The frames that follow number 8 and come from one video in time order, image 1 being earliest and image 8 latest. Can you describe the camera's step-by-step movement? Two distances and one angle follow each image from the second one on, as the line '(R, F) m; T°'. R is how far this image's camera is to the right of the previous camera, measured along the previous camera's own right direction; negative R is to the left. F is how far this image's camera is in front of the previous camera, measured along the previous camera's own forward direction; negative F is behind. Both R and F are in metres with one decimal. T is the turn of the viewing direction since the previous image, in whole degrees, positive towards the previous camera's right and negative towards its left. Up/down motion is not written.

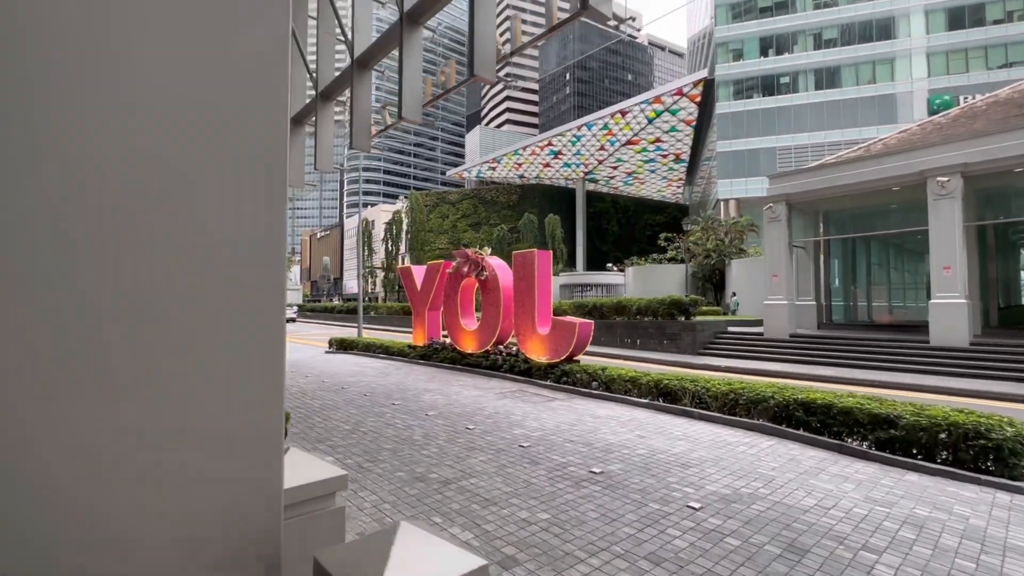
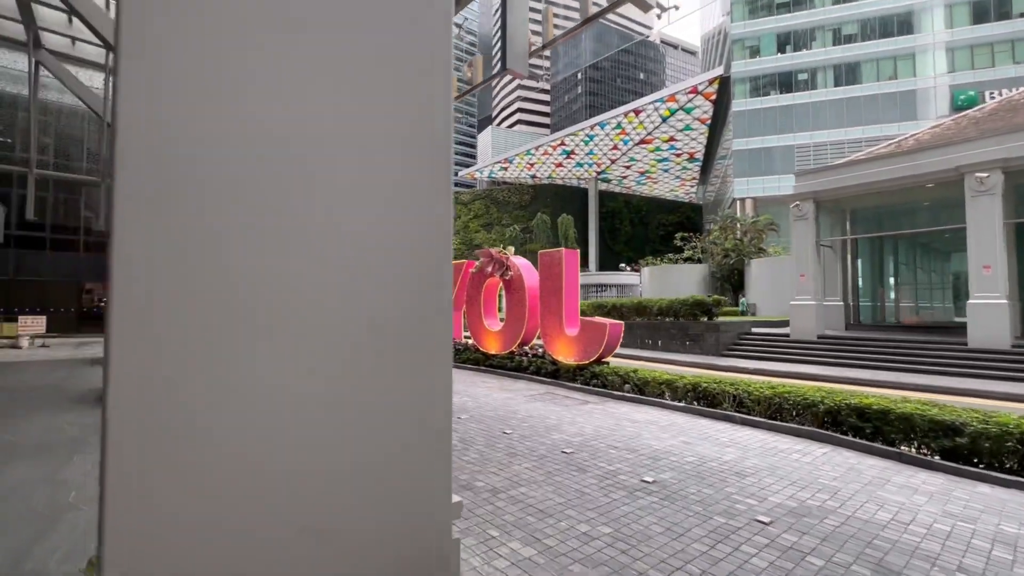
(-0.4, +0.2) m; -1°
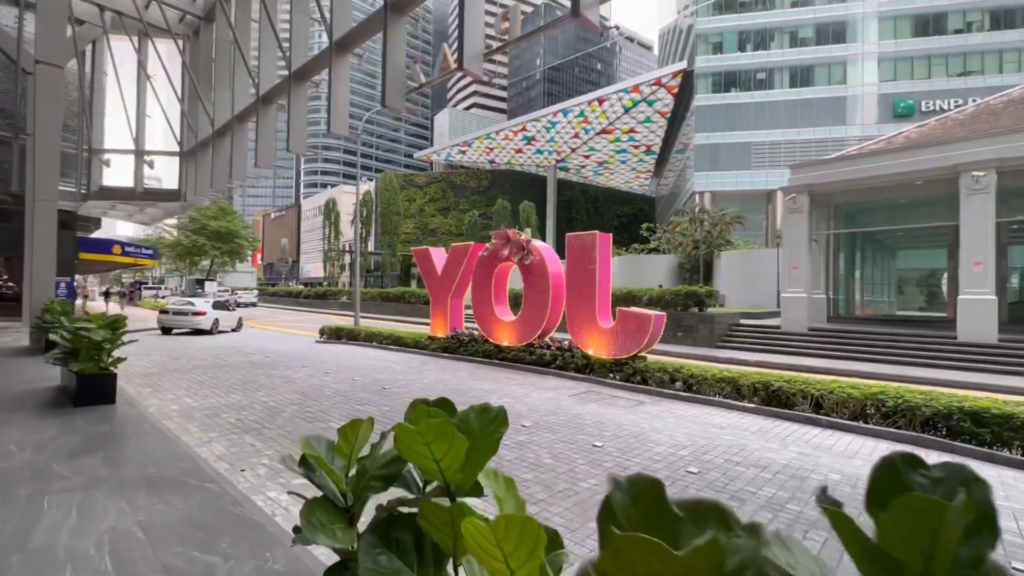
(-1.6, +1.2) m; +6°
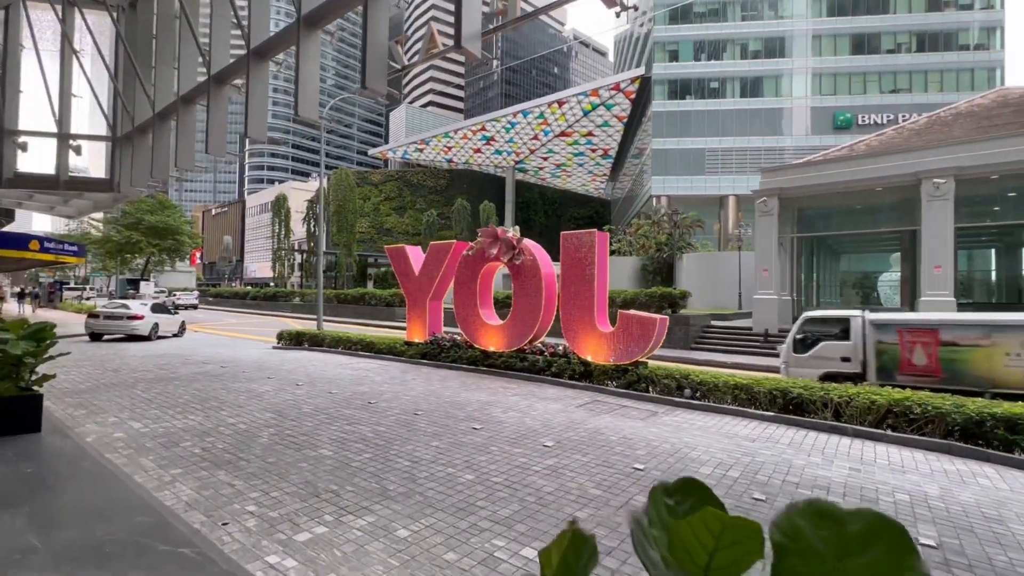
(-0.8, +0.8) m; +6°
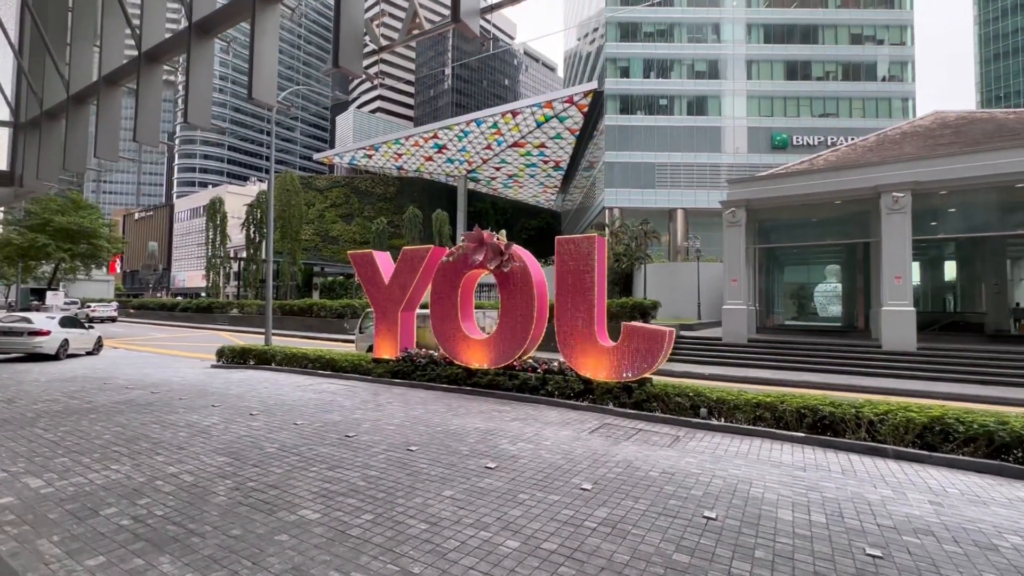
(-0.8, +1.0) m; +6°
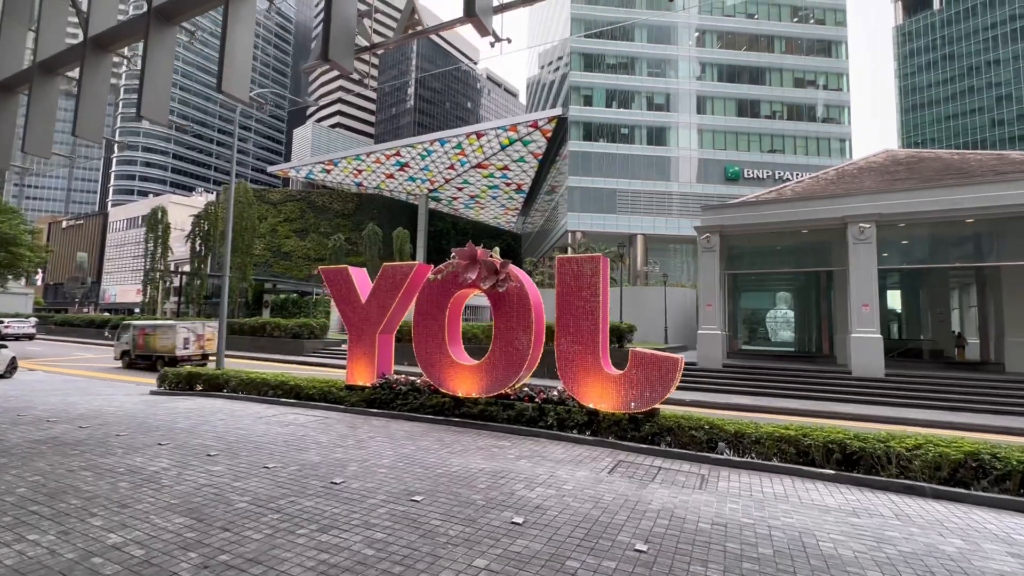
(-0.7, +0.7) m; +5°
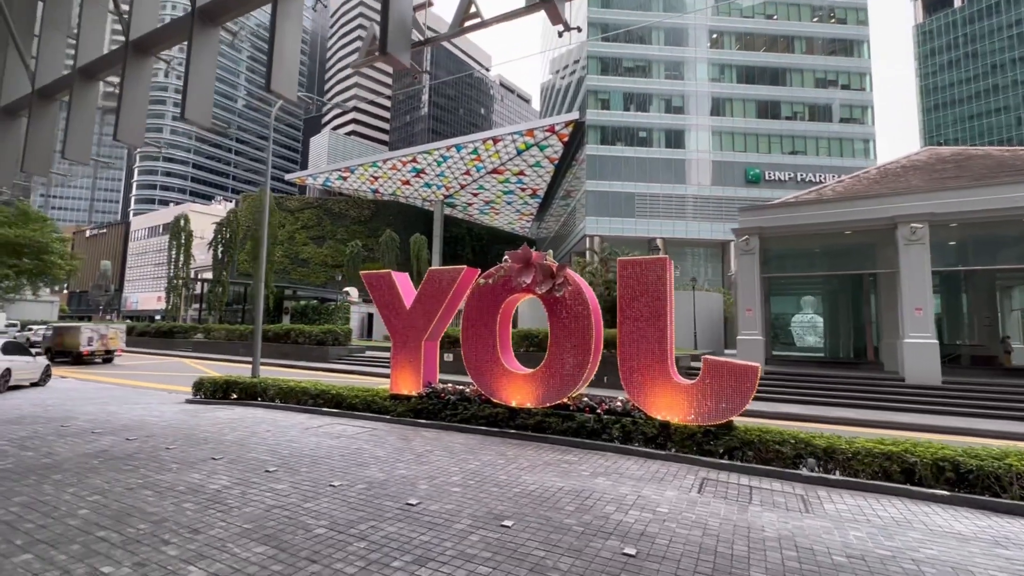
(-0.8, +0.4) m; -1°
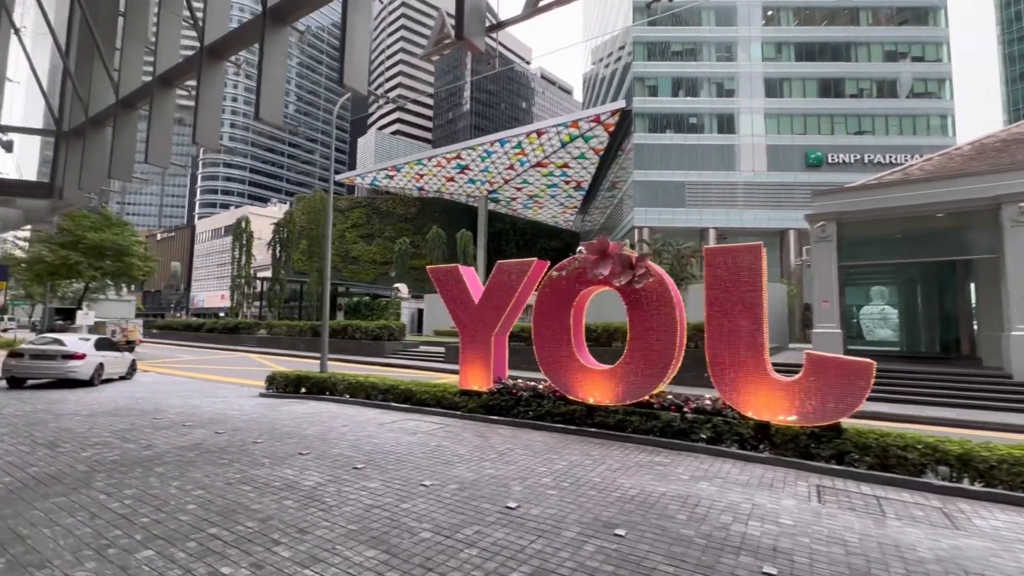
(-0.6, +0.3) m; -5°
